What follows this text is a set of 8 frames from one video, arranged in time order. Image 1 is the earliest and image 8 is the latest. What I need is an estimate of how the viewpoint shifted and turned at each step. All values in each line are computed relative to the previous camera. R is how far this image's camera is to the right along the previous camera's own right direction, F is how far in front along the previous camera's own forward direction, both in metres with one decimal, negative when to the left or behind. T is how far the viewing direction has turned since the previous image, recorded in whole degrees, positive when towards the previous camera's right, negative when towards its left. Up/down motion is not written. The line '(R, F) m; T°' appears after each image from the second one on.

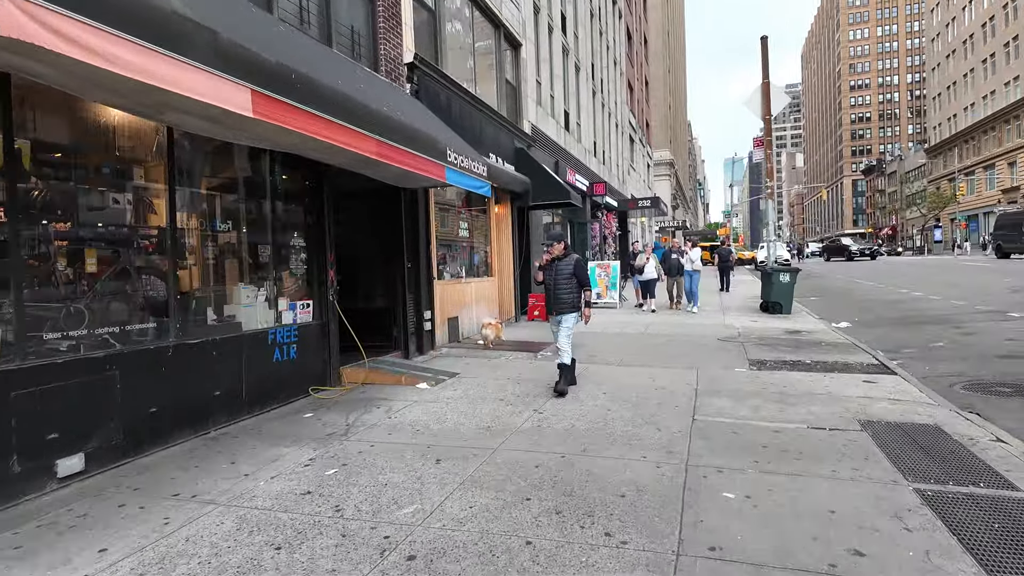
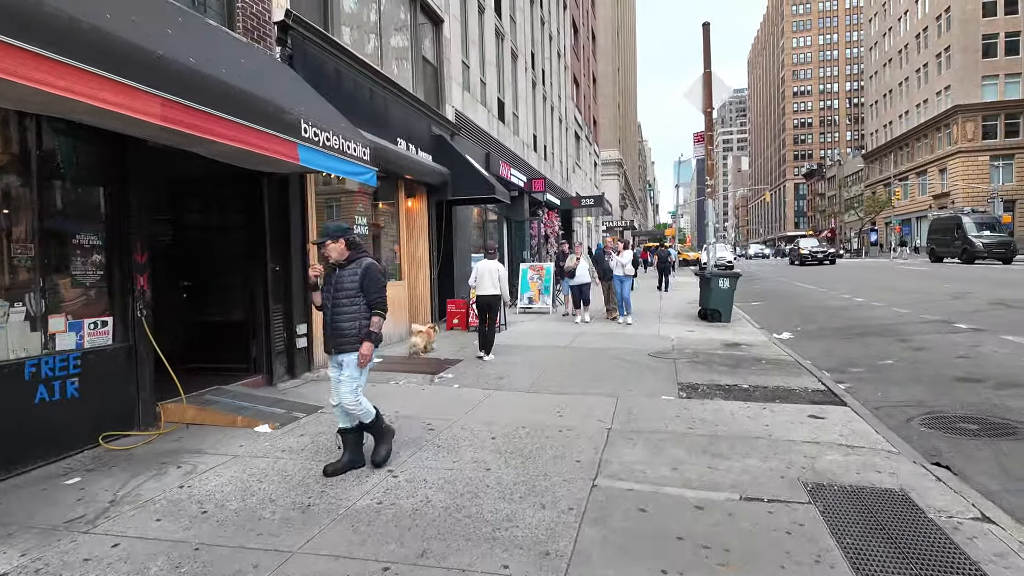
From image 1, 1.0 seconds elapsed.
(+0.7, +1.4) m; +4°
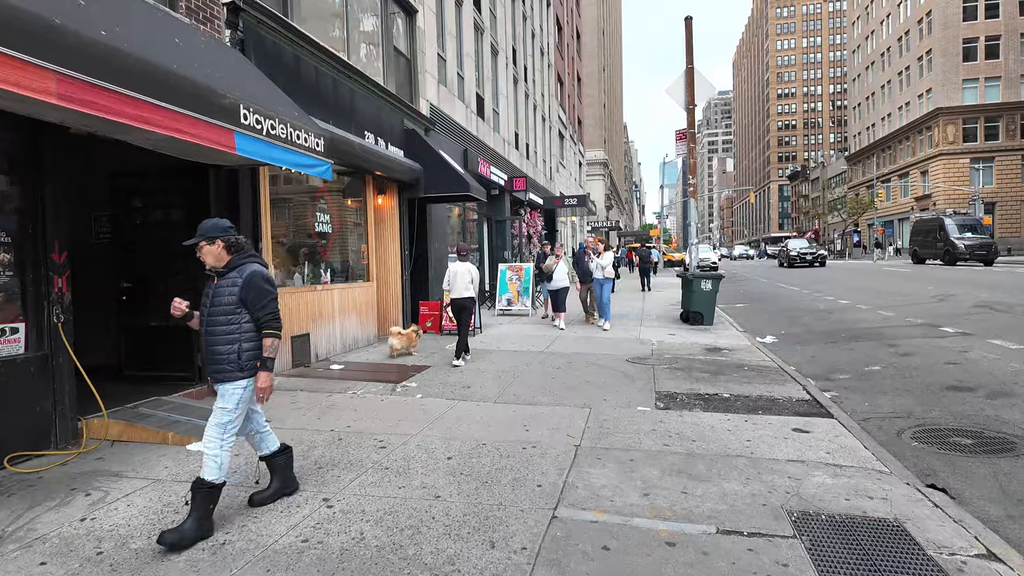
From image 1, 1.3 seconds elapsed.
(+0.2, +0.4) m; +1°
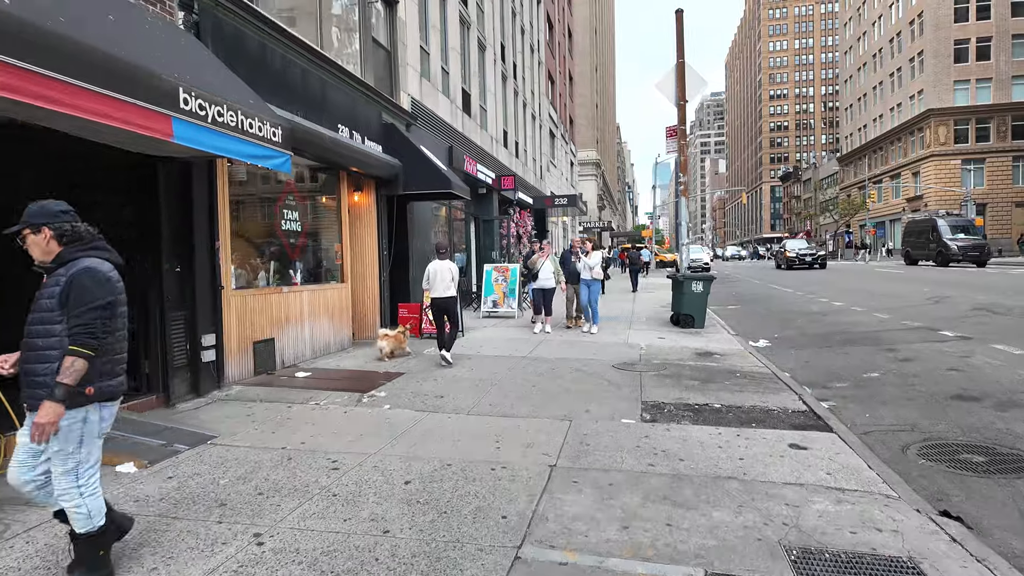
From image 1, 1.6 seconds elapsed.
(+0.2, +0.5) m; +1°
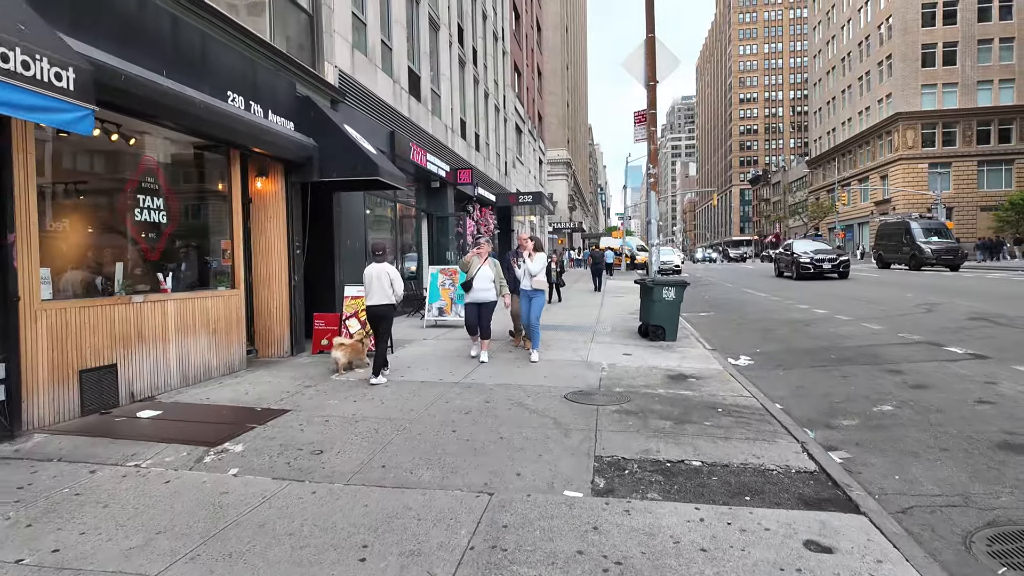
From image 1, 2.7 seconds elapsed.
(+0.5, +1.6) m; +3°
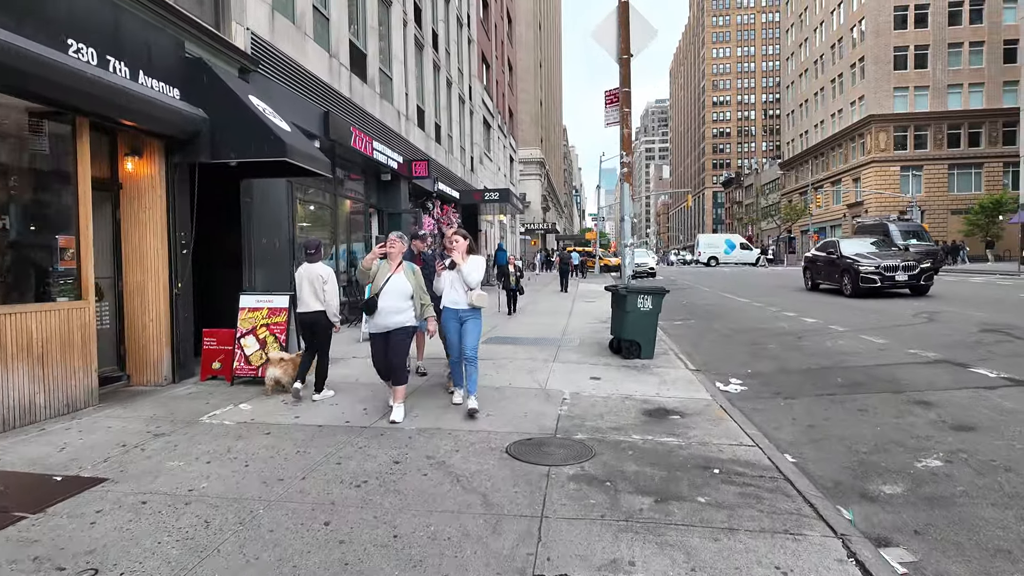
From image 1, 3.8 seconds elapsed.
(+0.4, +1.6) m; +2°
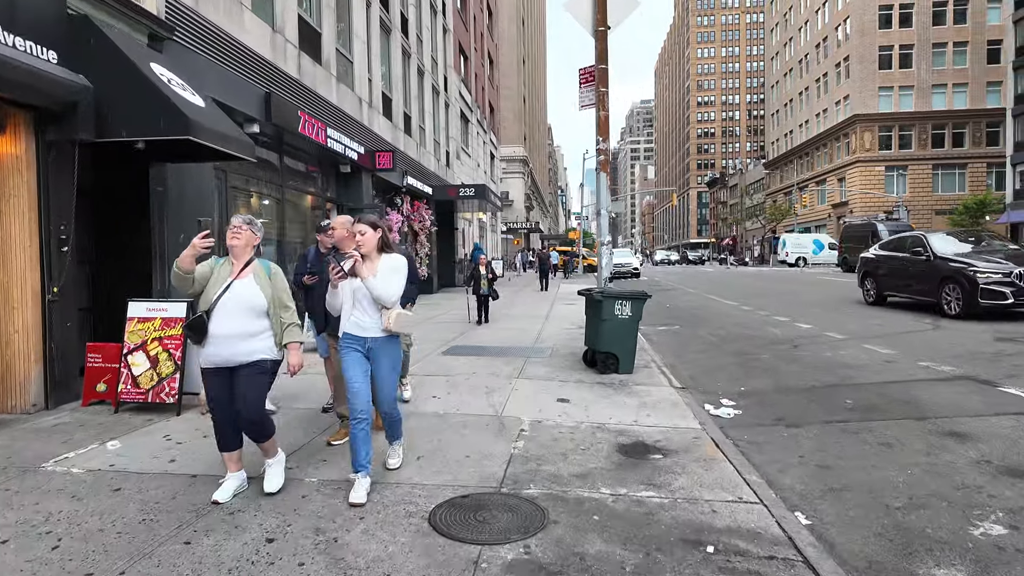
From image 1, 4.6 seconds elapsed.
(+0.3, +1.1) m; +1°
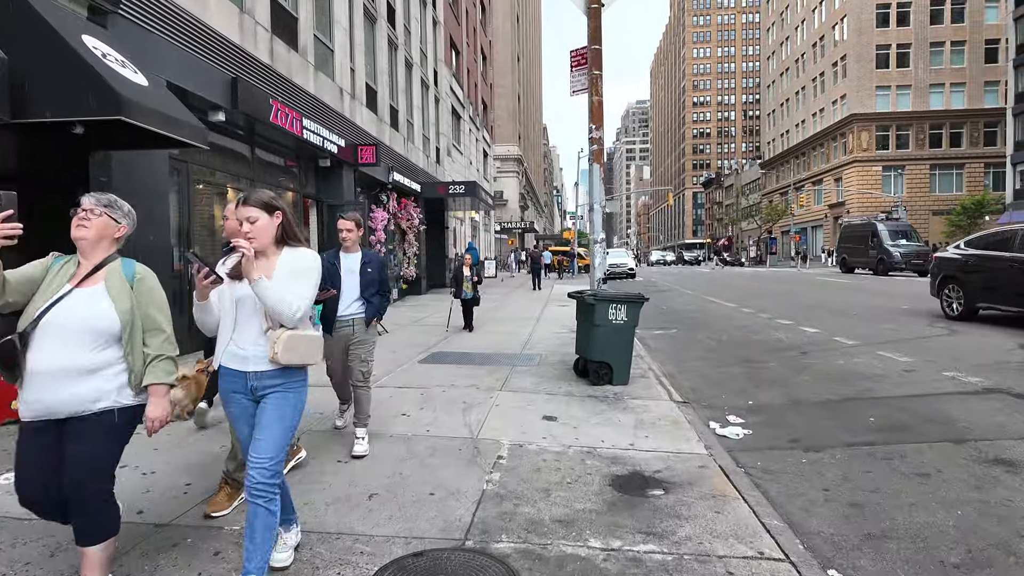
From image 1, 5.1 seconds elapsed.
(+0.1, +0.7) m; 0°
